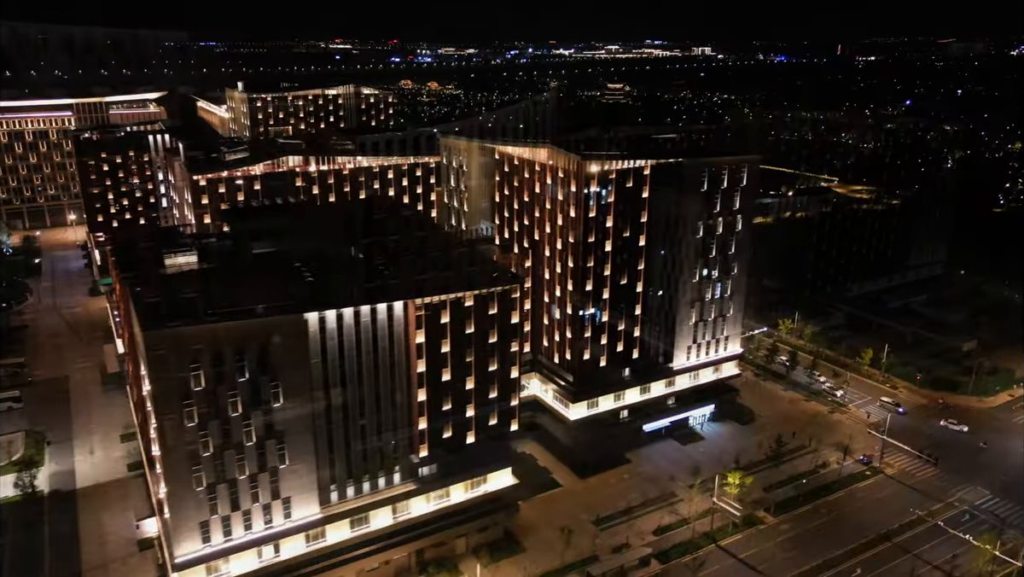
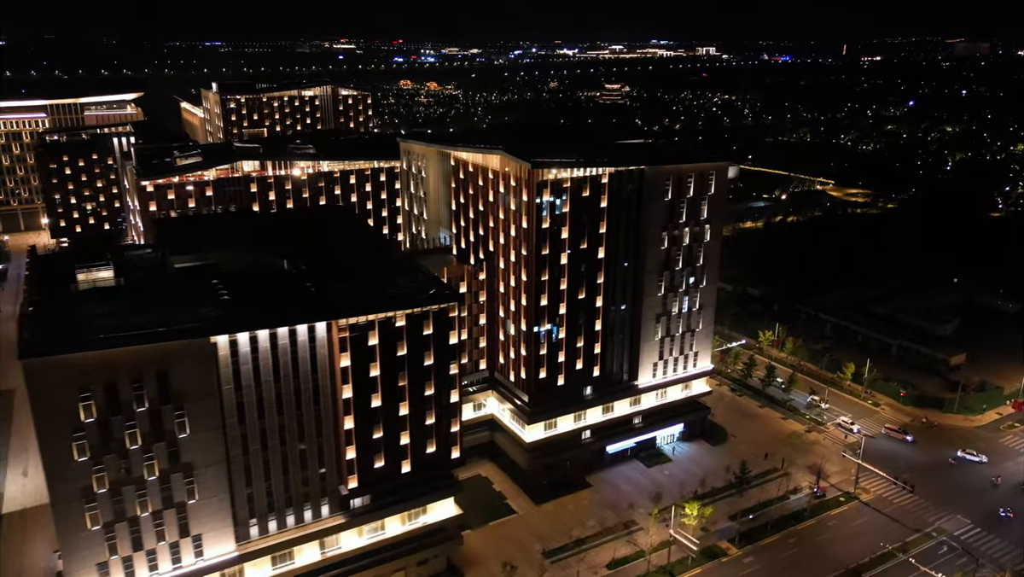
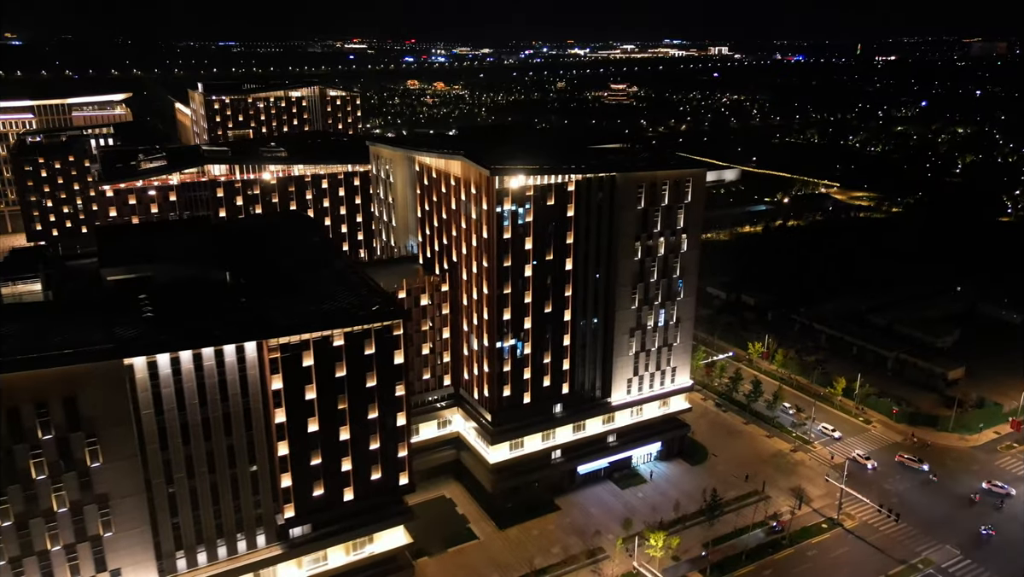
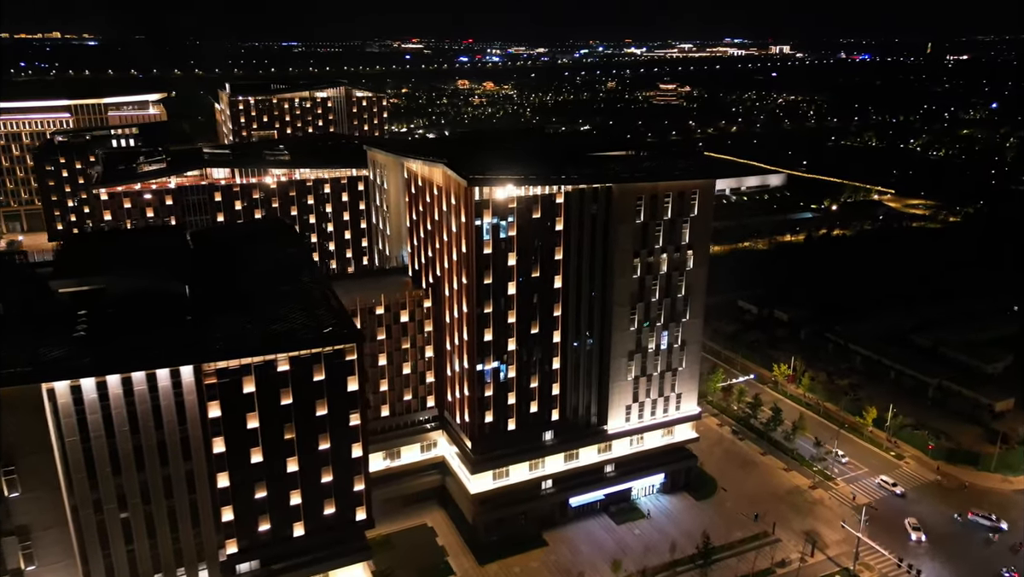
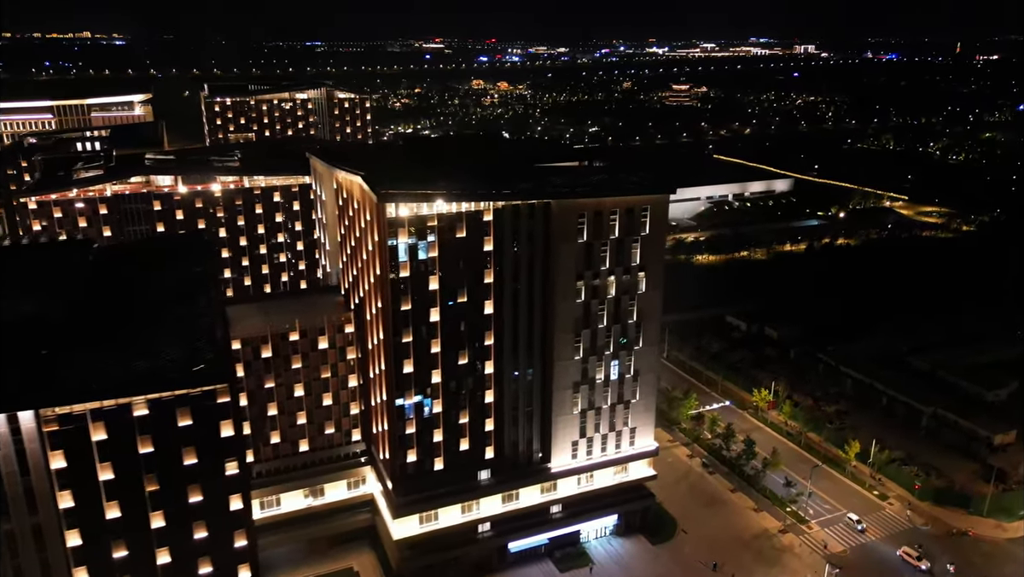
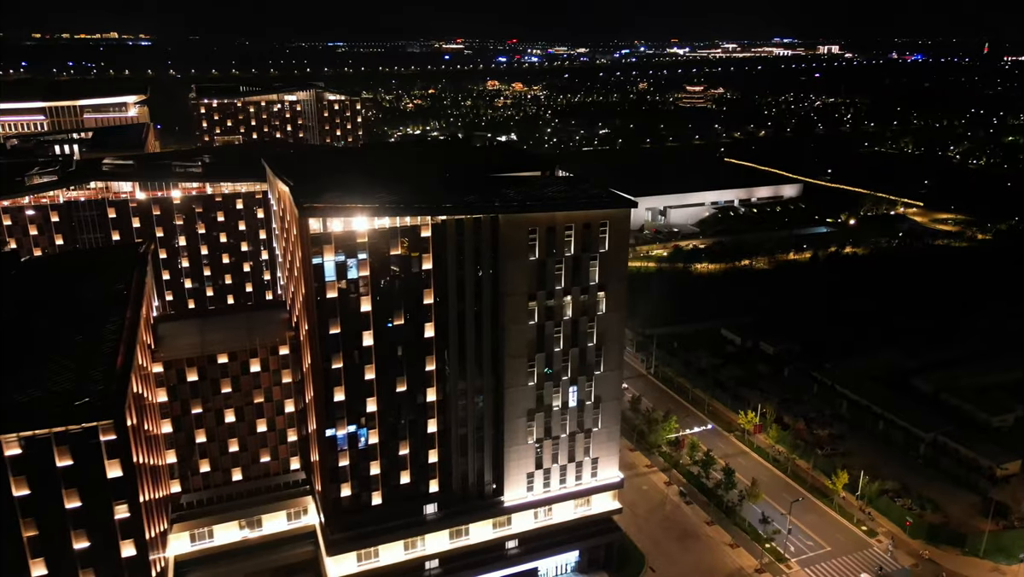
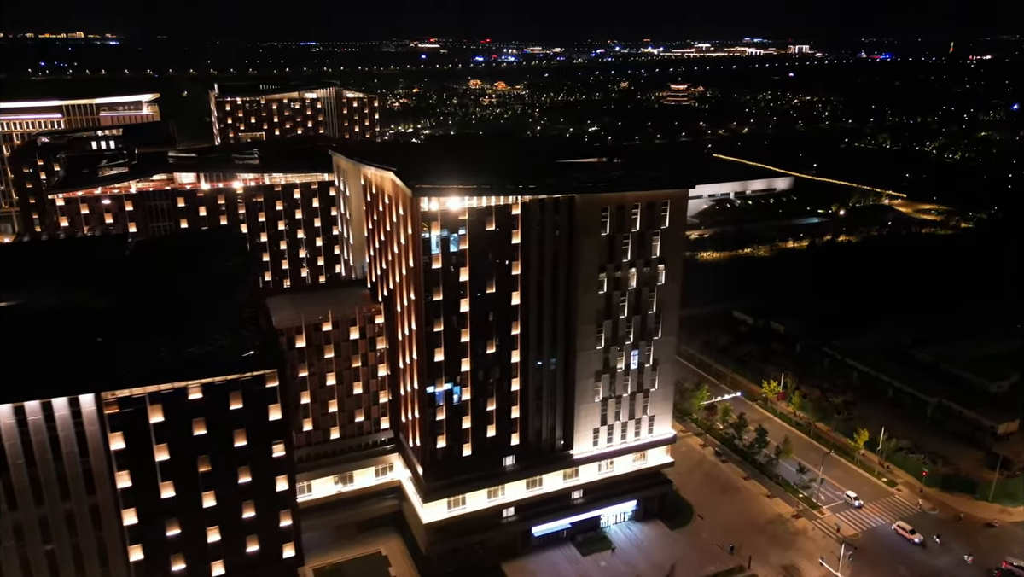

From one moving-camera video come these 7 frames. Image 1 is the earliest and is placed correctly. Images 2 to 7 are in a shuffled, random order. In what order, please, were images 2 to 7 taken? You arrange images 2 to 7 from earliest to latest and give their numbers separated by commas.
2, 3, 4, 7, 5, 6
